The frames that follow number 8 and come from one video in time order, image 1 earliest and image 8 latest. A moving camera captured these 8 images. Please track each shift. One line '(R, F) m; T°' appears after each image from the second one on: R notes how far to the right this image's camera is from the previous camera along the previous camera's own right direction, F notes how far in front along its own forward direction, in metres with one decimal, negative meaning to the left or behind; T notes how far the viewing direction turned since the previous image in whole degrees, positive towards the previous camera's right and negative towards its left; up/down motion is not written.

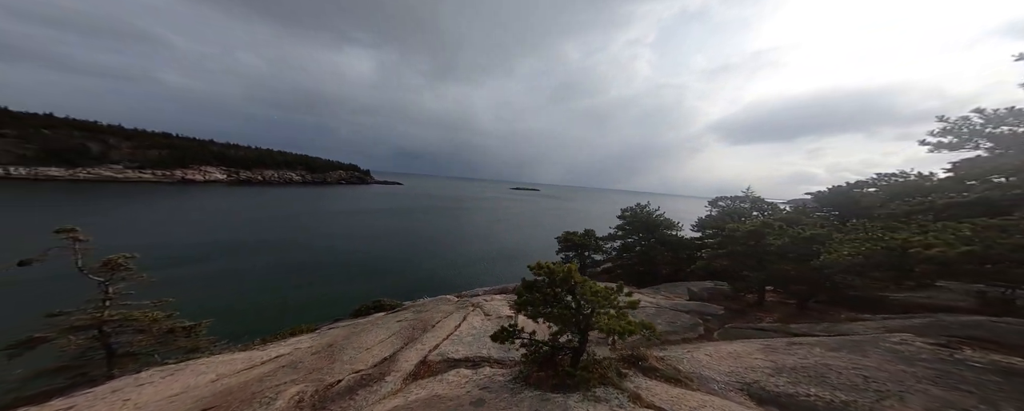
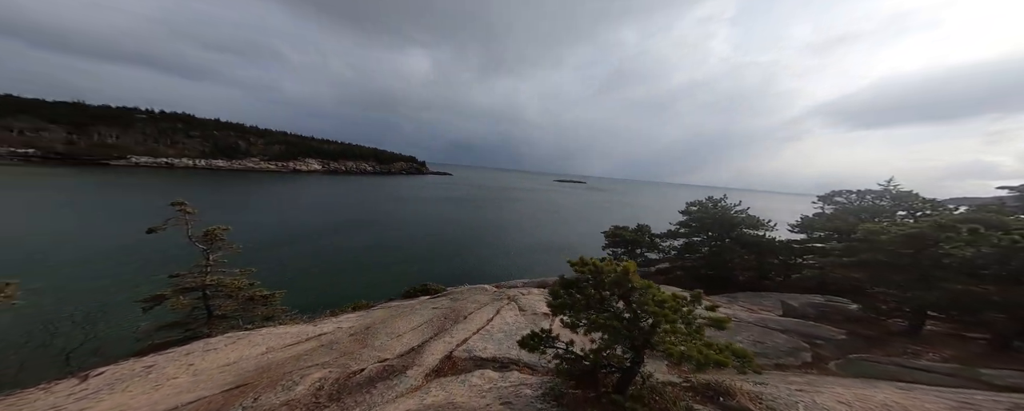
(+0.2, +1.2) m; -9°
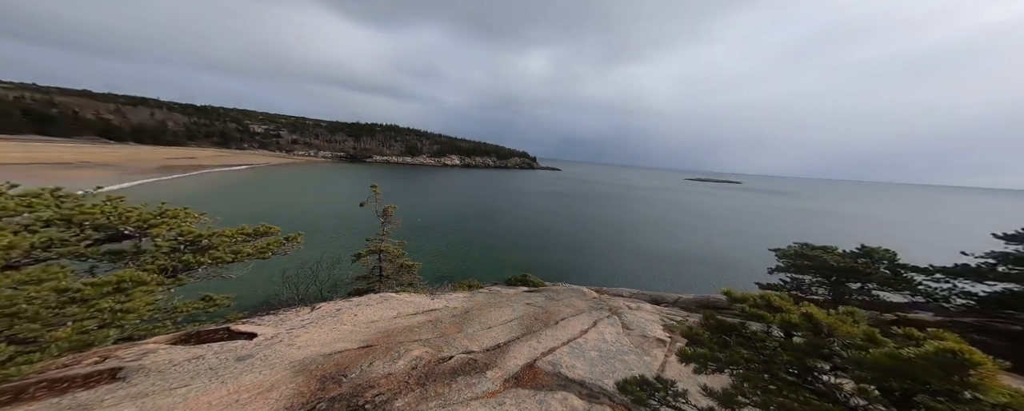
(+0.2, +0.9) m; -22°
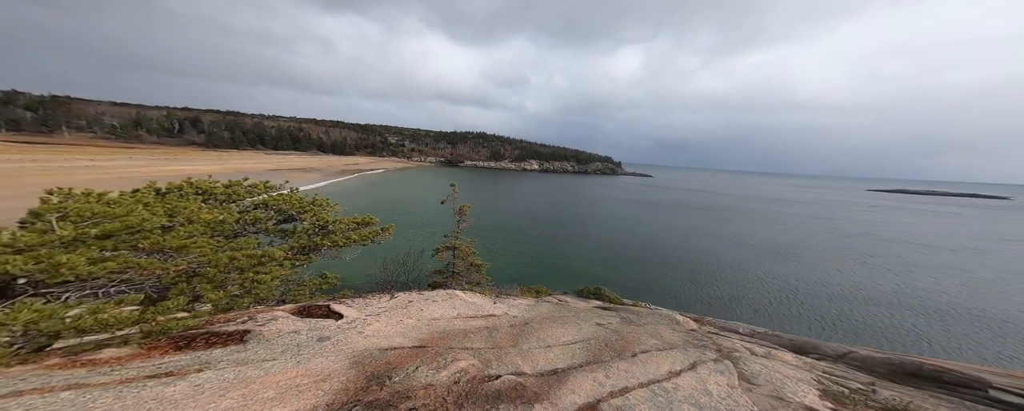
(+0.4, +1.1) m; -16°
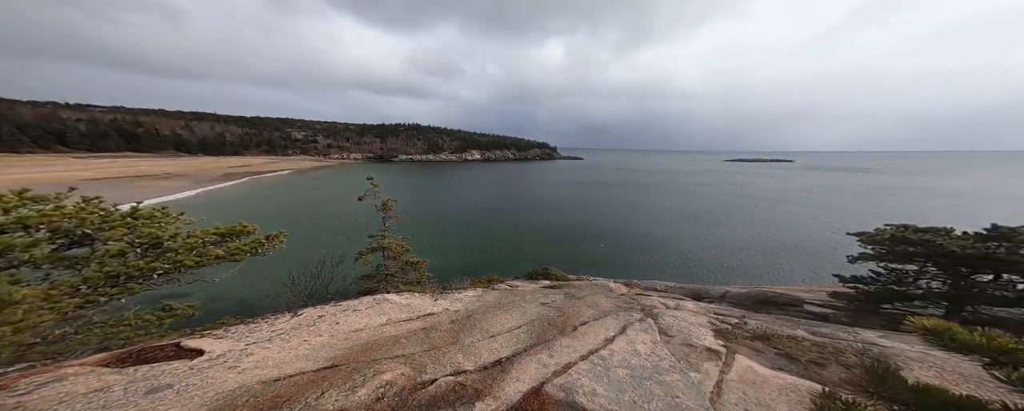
(+0.4, +0.7) m; +12°
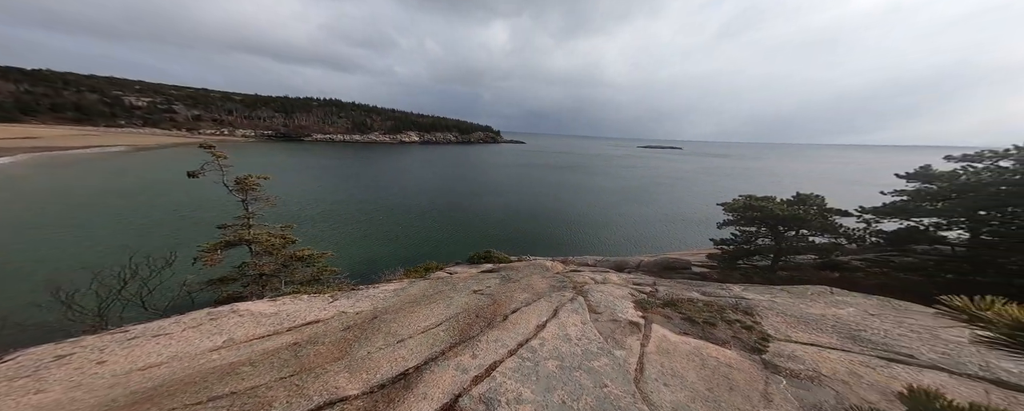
(+0.8, +1.6) m; +11°
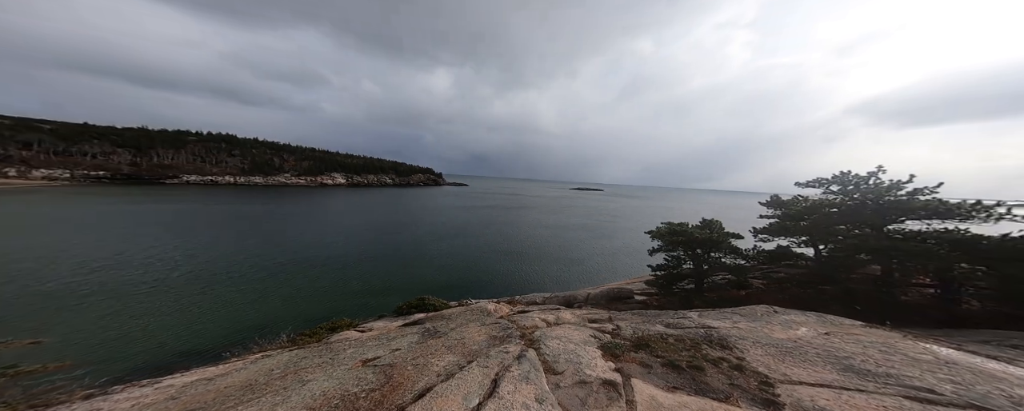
(+0.7, +3.4) m; +12°
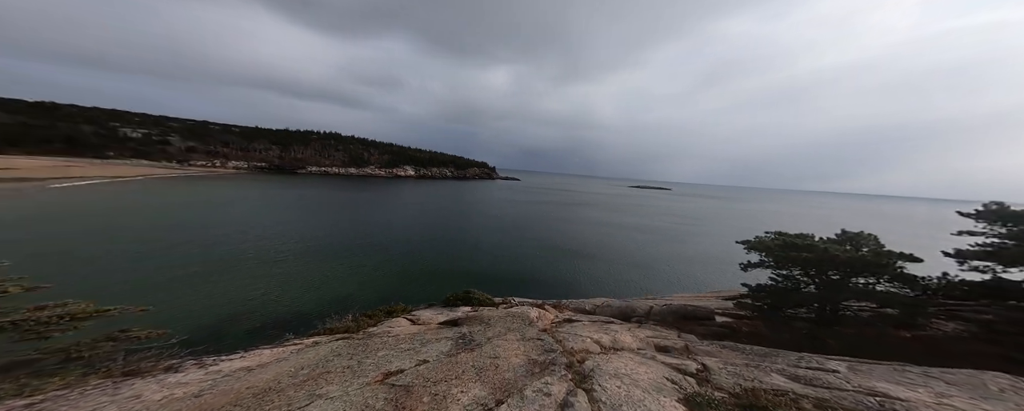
(+0.1, +2.2) m; -13°
